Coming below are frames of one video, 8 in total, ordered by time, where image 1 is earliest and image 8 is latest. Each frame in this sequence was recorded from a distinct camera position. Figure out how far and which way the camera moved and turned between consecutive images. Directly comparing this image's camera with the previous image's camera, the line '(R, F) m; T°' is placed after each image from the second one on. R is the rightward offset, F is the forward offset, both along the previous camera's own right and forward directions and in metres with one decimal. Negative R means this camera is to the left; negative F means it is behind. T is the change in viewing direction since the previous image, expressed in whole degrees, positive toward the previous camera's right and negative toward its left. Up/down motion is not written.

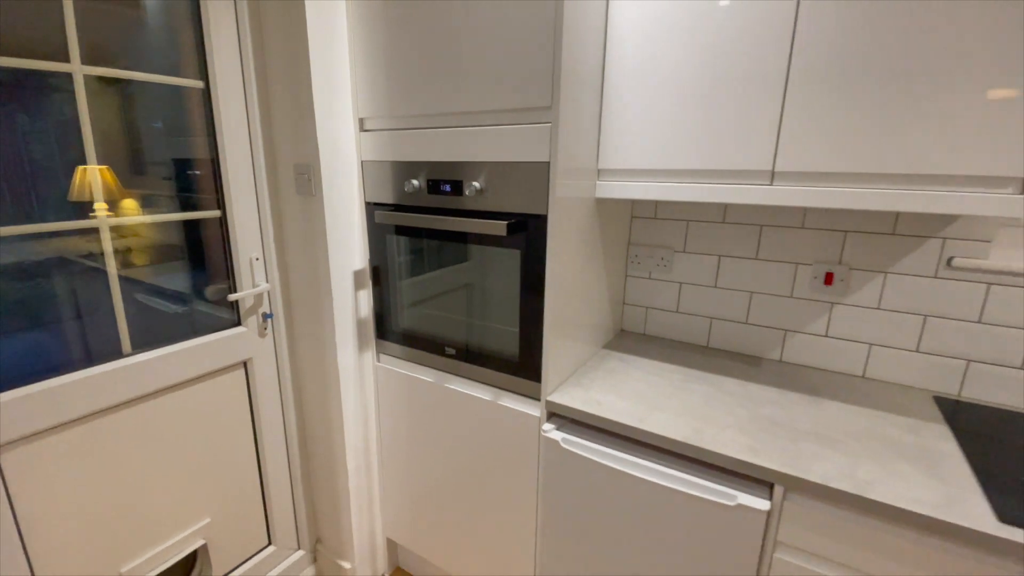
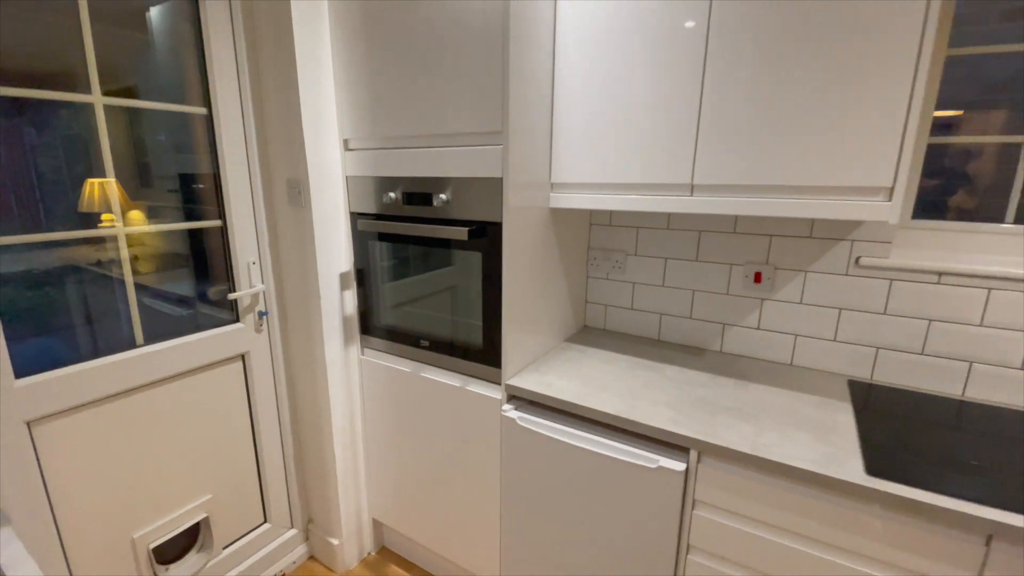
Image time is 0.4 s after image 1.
(+0.1, -0.2) m; 0°
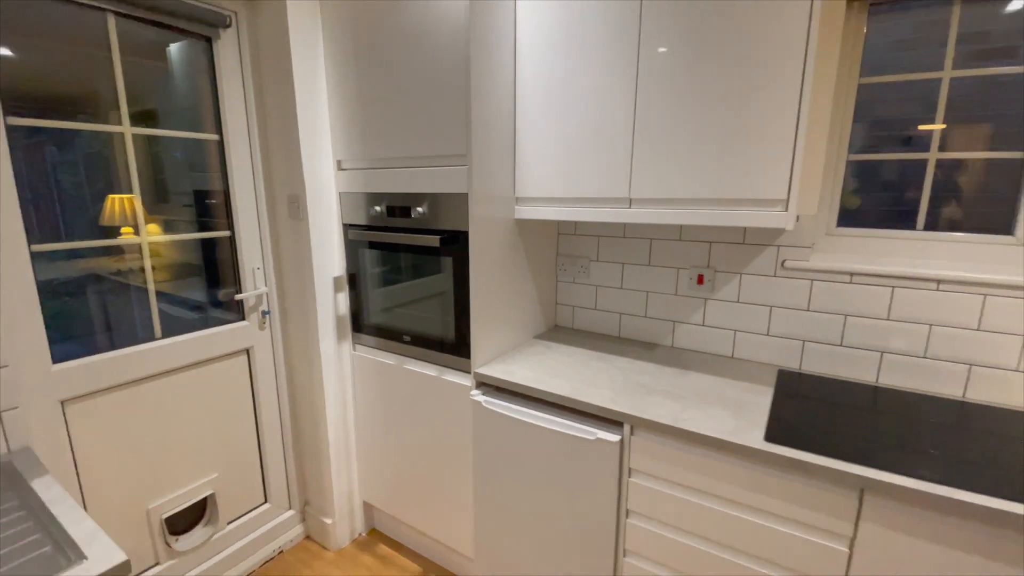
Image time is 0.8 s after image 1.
(+0.1, -0.2) m; -1°
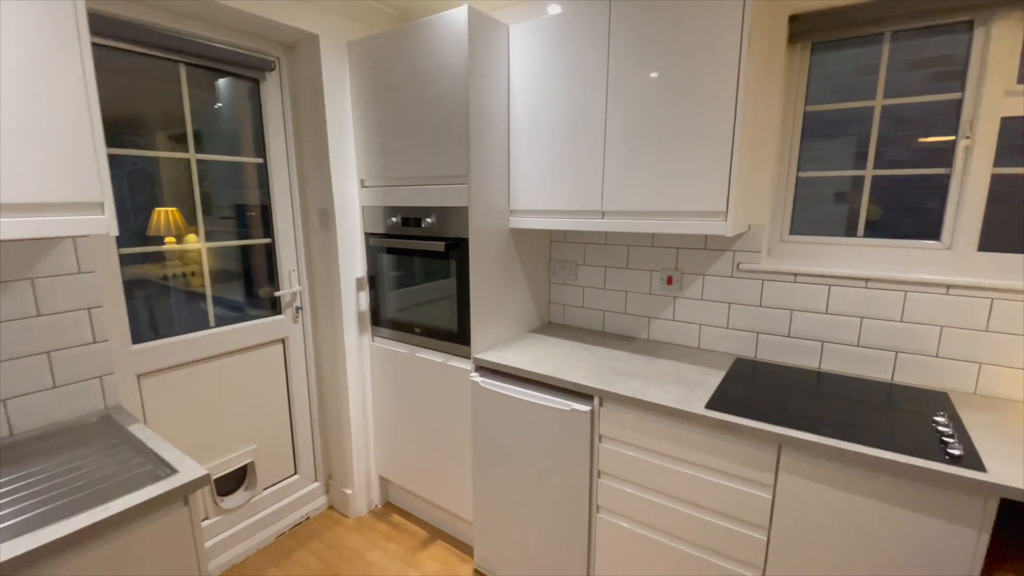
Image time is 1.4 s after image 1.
(+0.1, -0.3) m; -2°
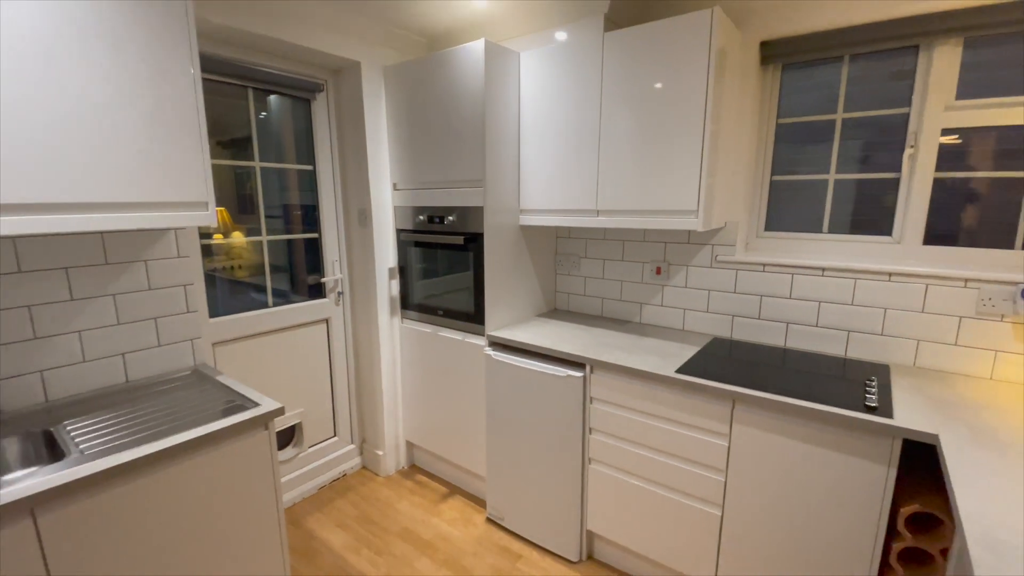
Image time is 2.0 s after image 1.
(+0.1, -0.3) m; -3°
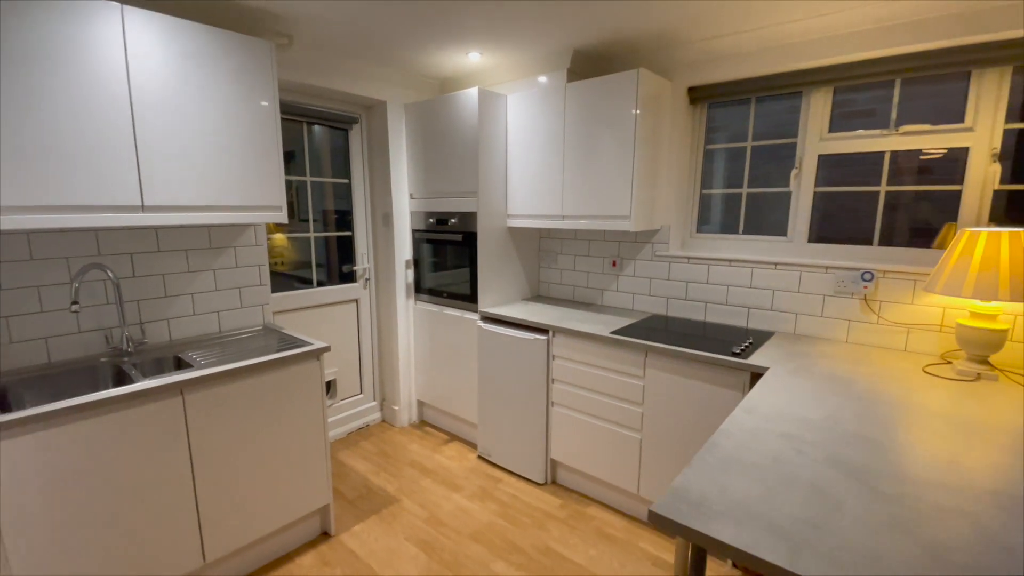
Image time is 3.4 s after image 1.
(+0.2, -0.6) m; -3°
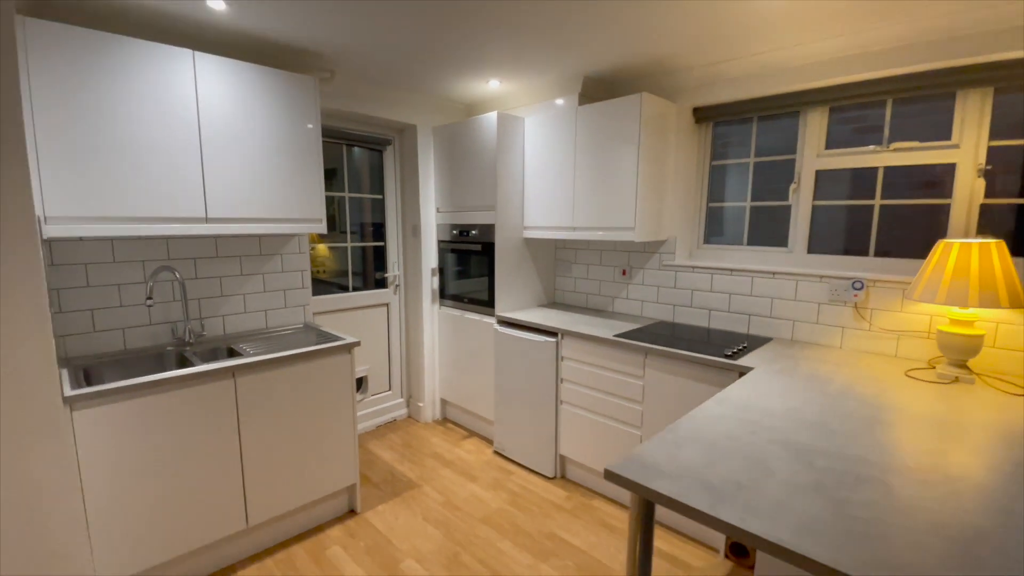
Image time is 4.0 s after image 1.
(+0.1, -0.2) m; -4°
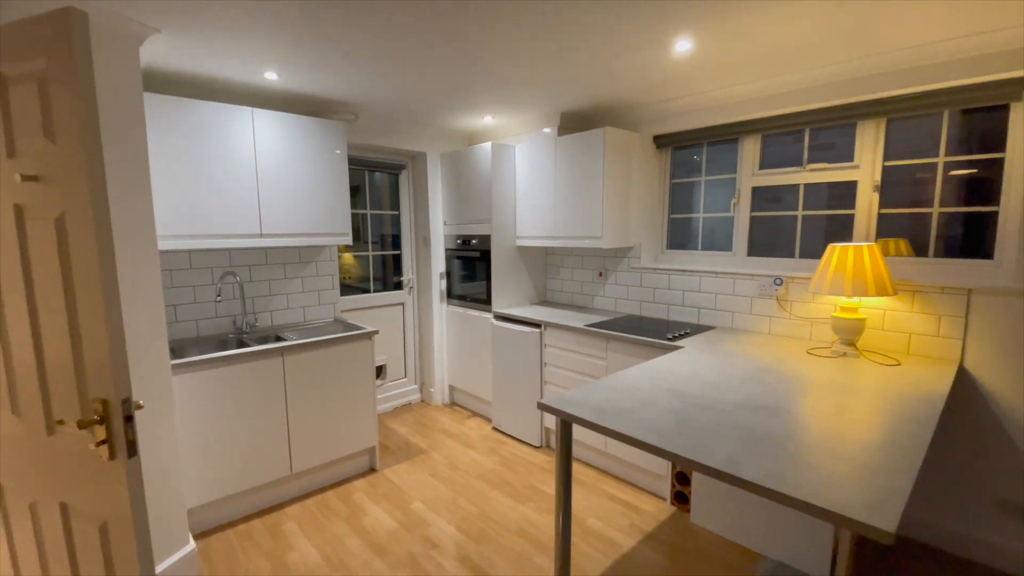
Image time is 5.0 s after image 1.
(+0.2, -0.5) m; -3°
